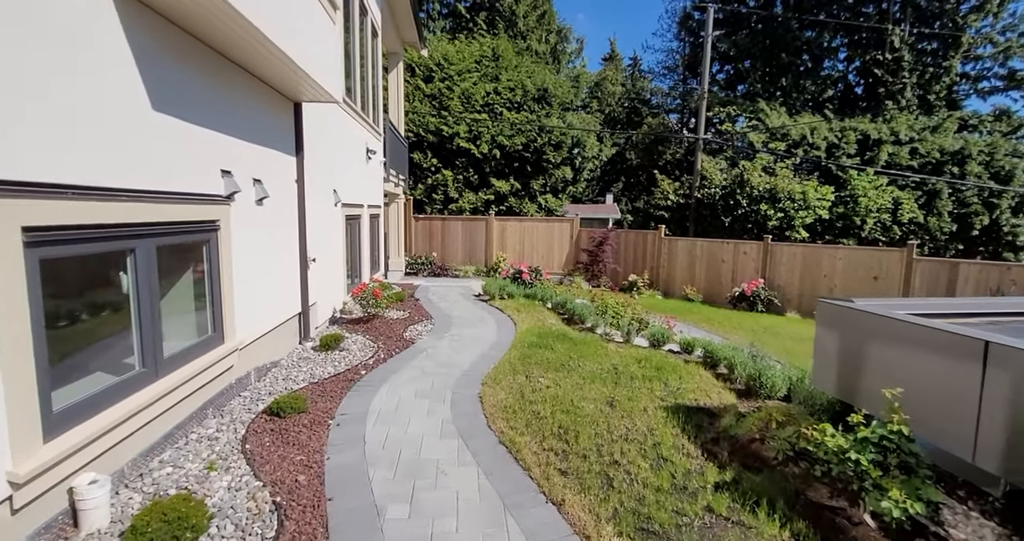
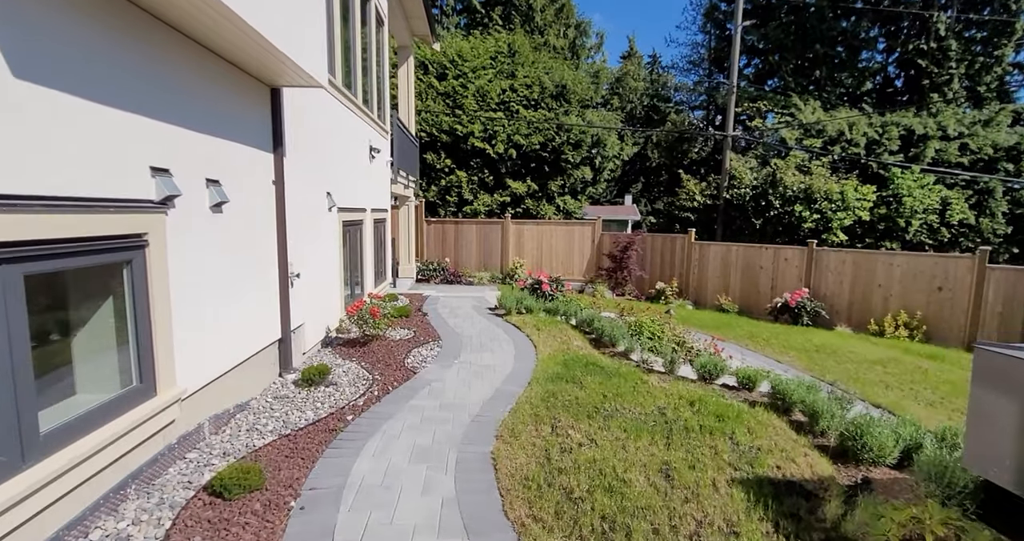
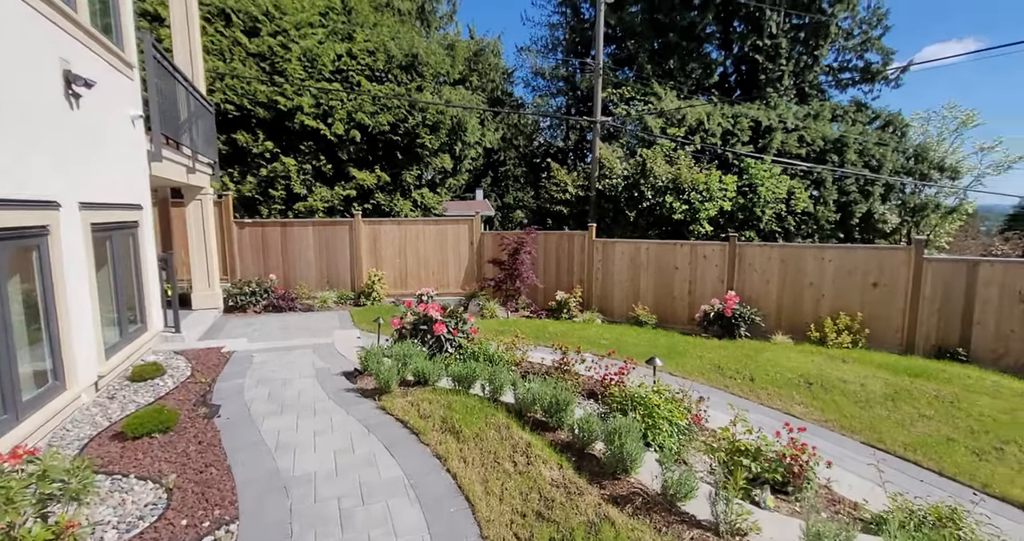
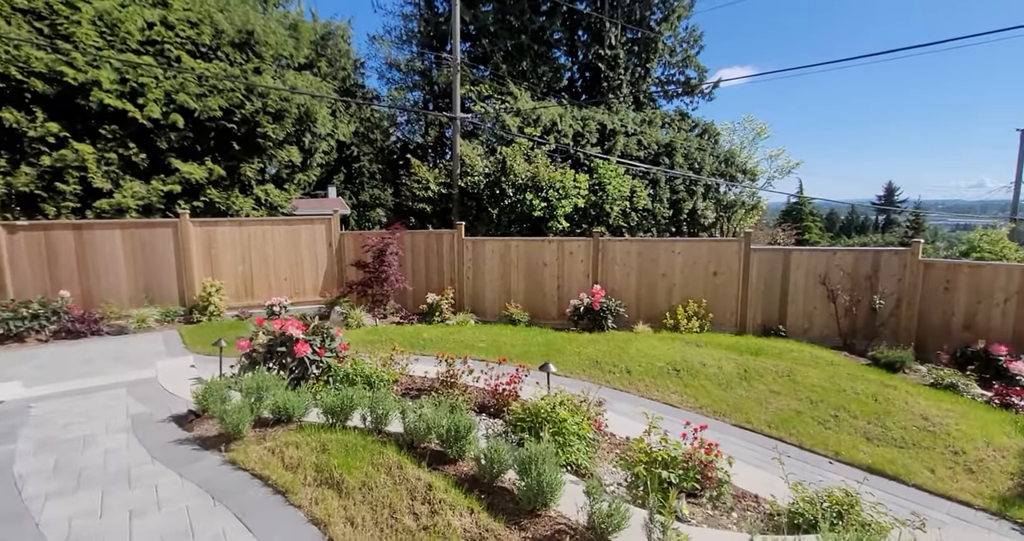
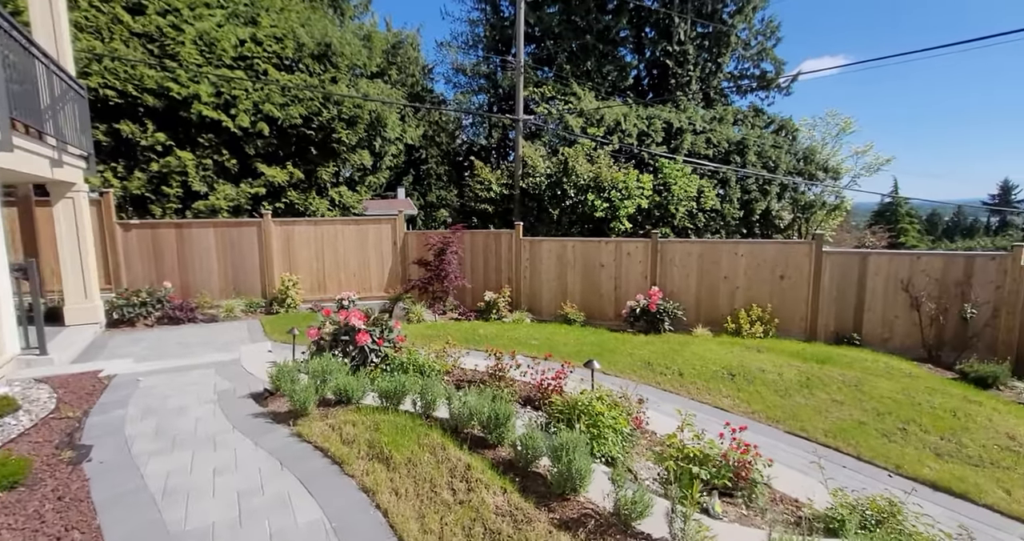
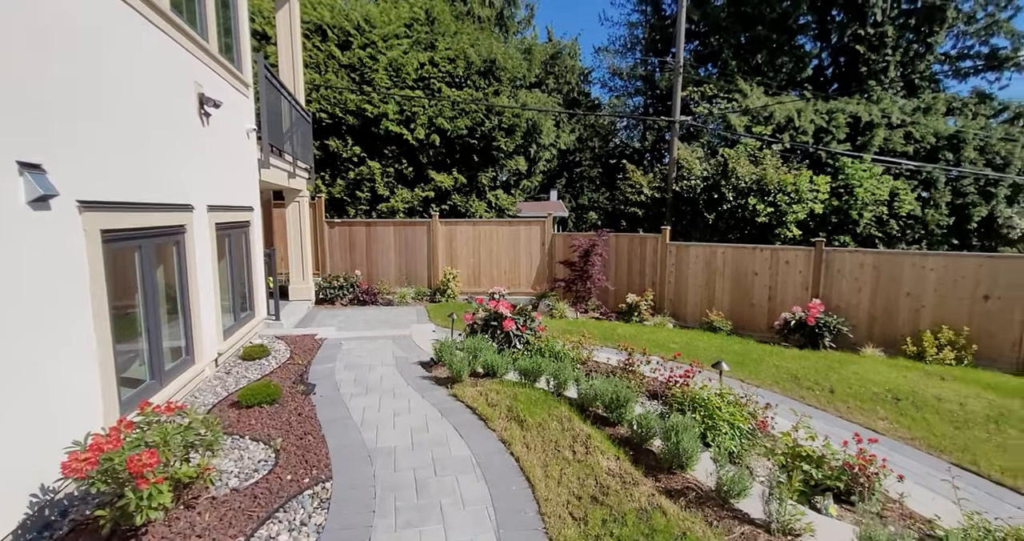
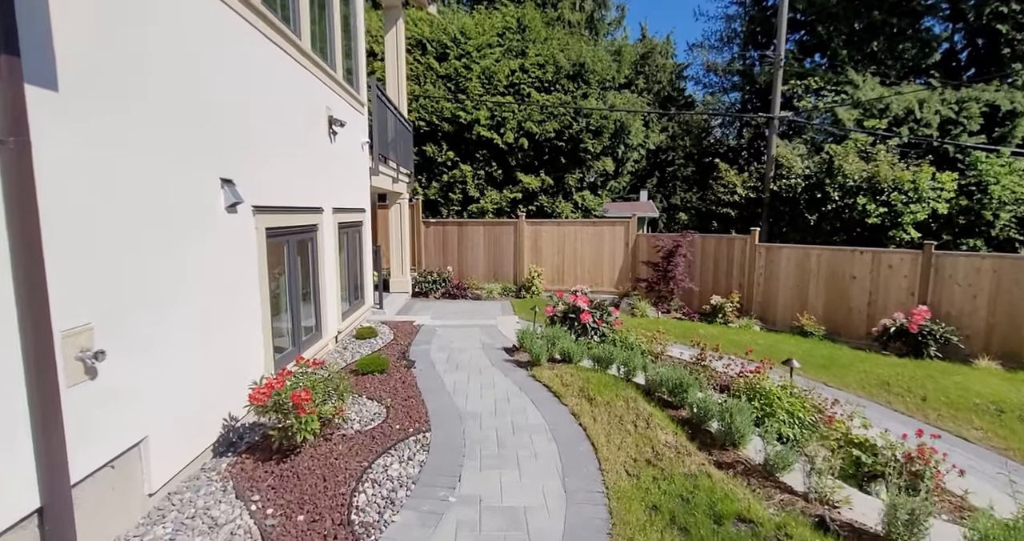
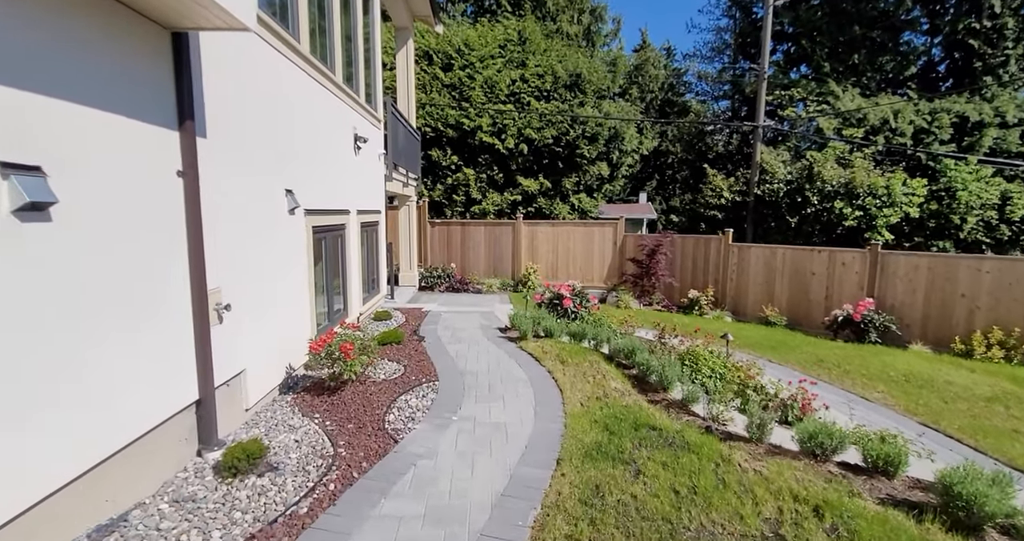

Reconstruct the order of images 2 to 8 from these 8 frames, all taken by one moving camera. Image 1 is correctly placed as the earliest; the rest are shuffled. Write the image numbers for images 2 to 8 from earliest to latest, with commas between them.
2, 8, 7, 6, 3, 5, 4
